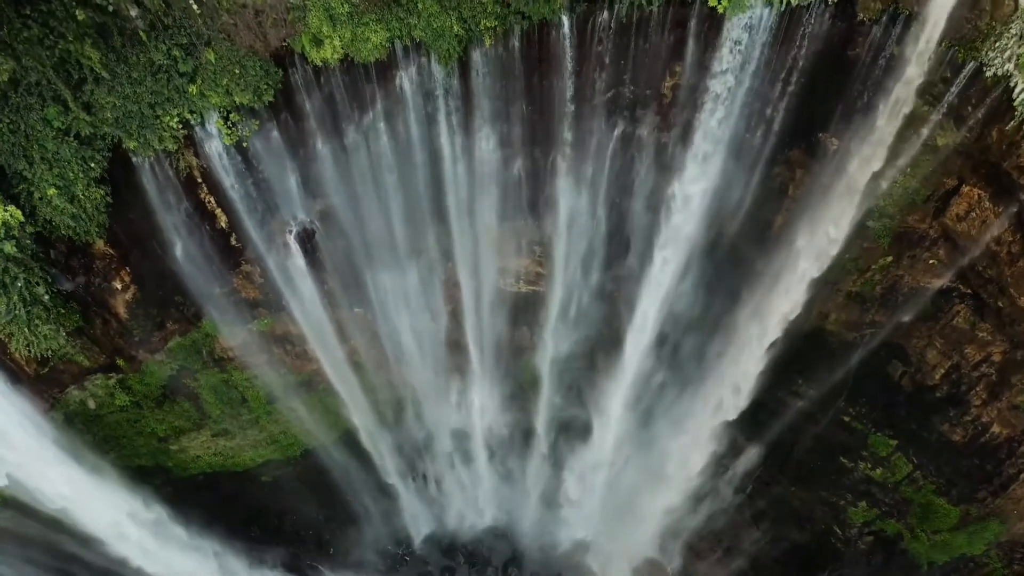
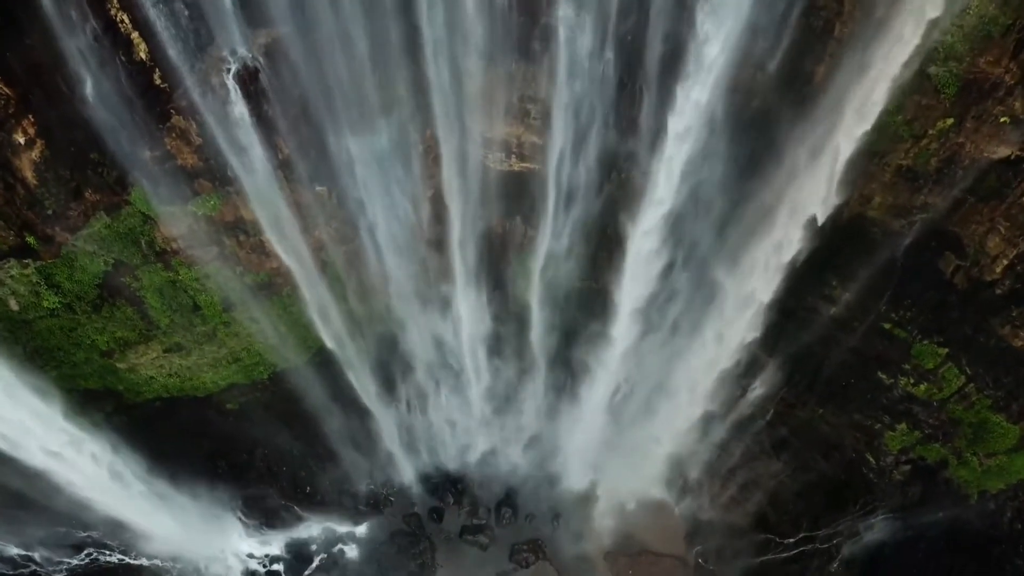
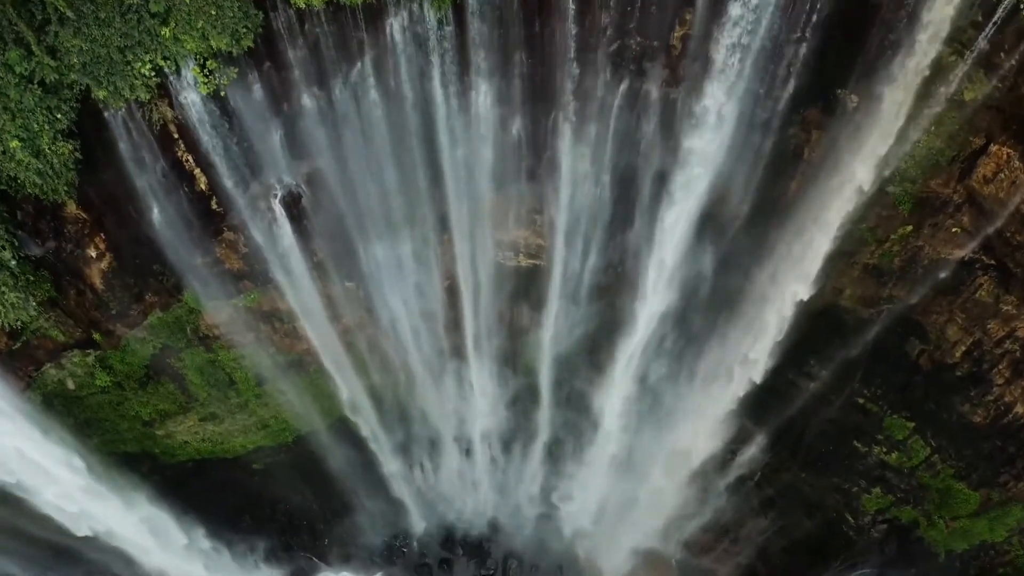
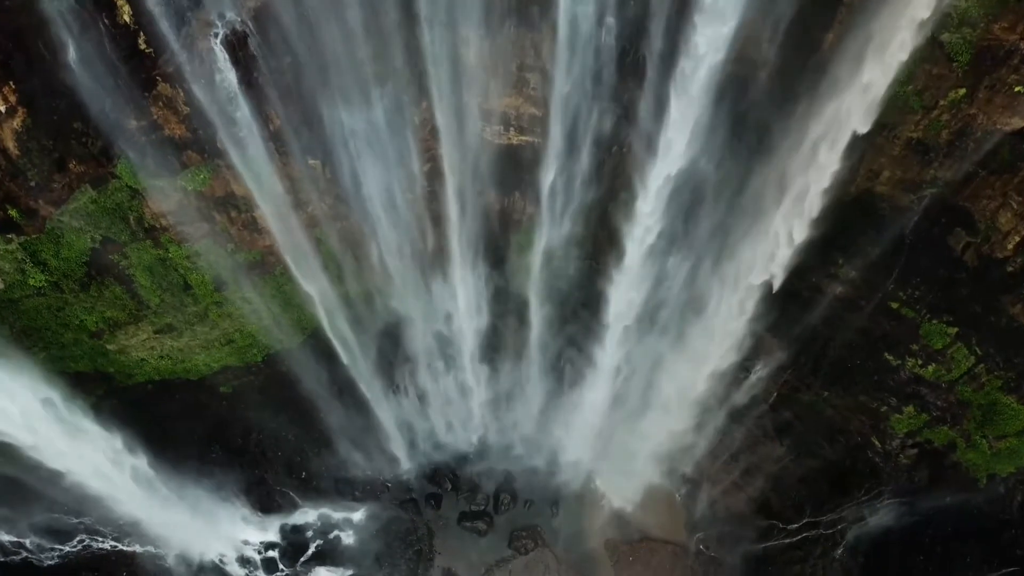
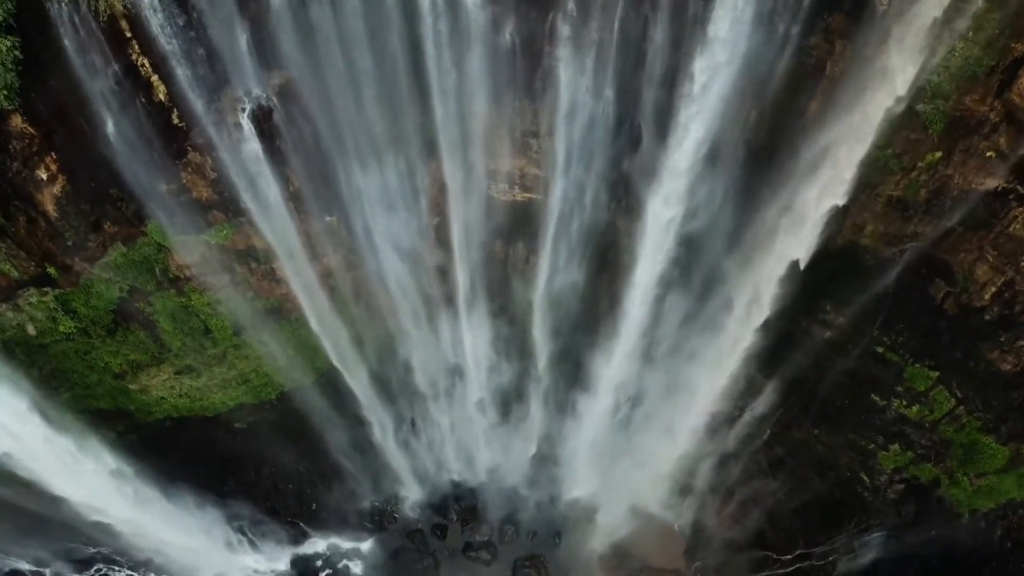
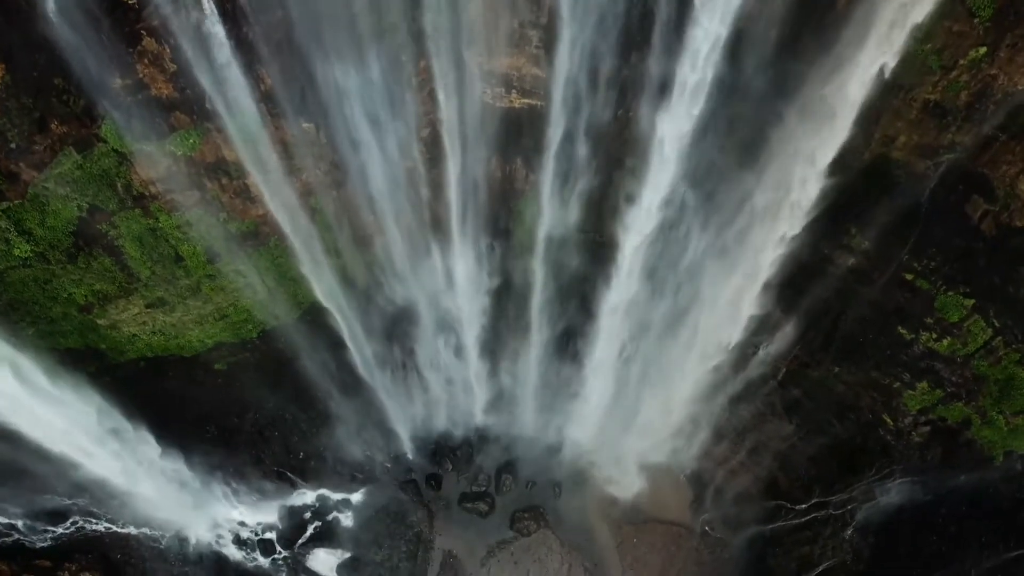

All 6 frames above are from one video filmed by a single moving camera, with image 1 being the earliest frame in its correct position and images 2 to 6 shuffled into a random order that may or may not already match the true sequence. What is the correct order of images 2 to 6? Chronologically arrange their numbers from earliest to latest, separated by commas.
3, 5, 2, 4, 6
